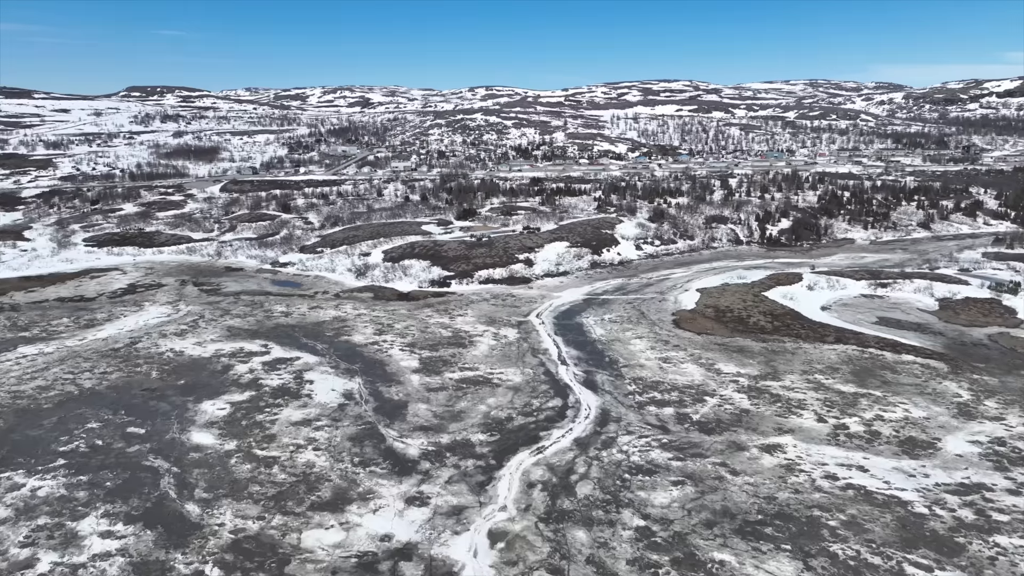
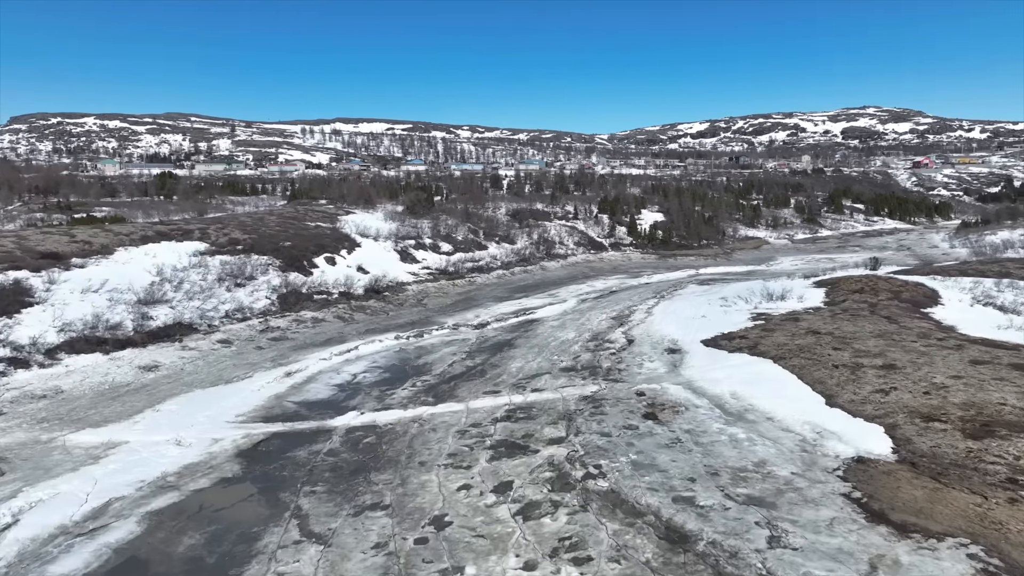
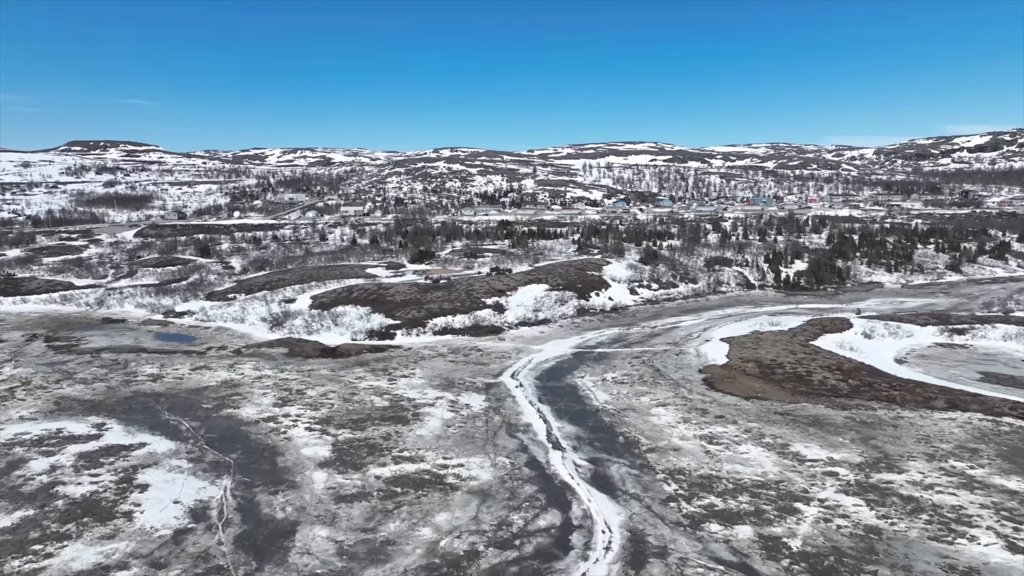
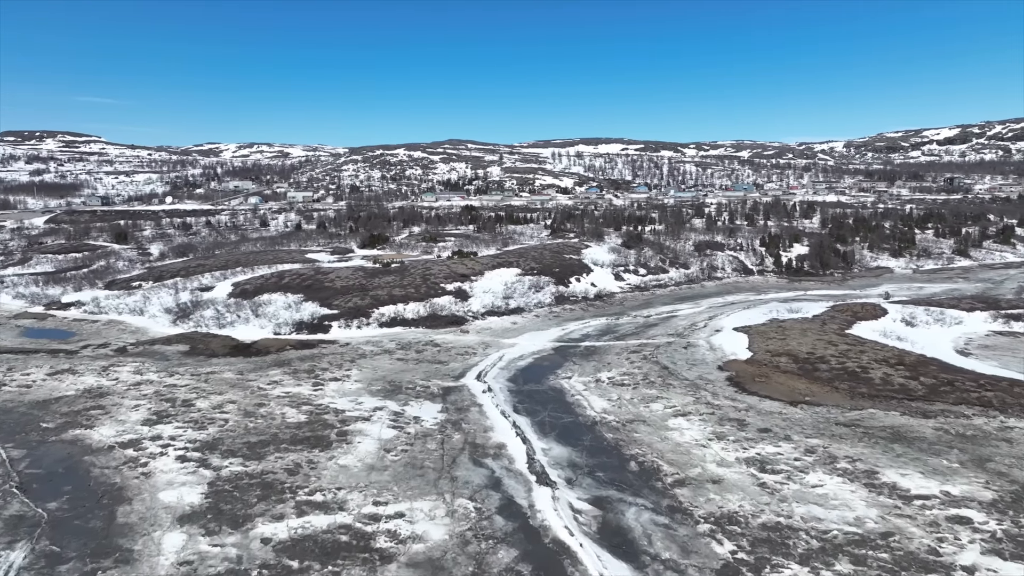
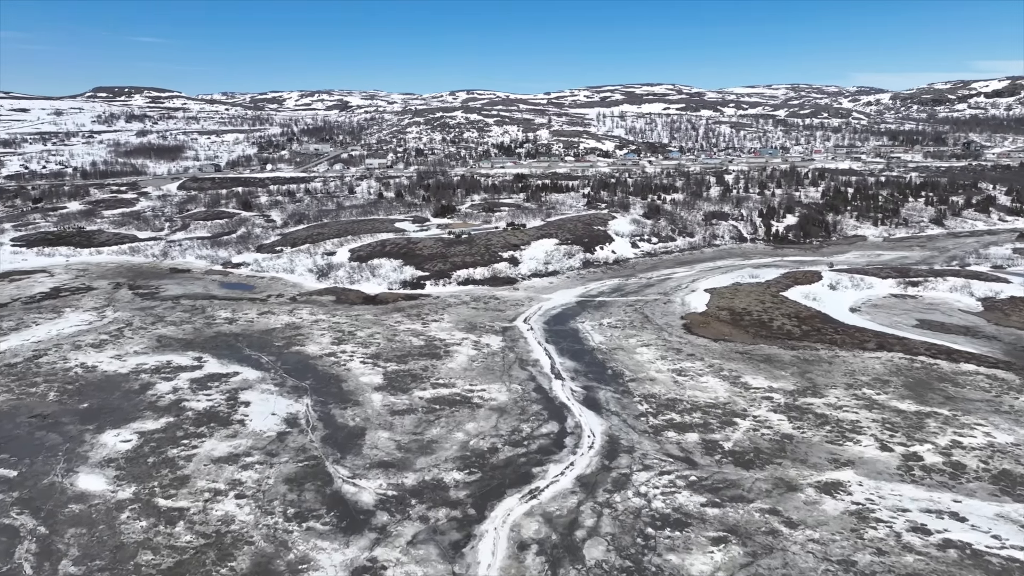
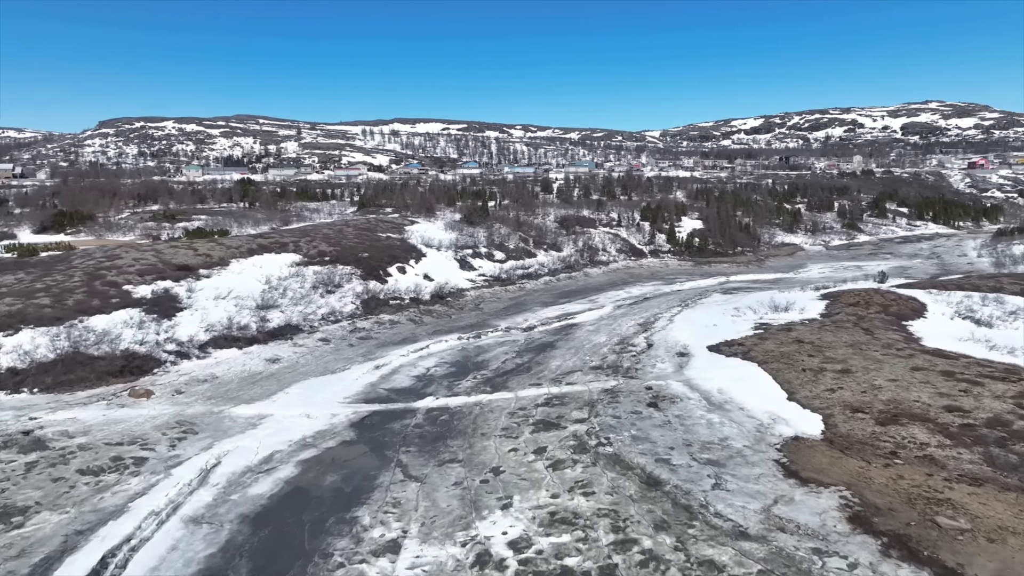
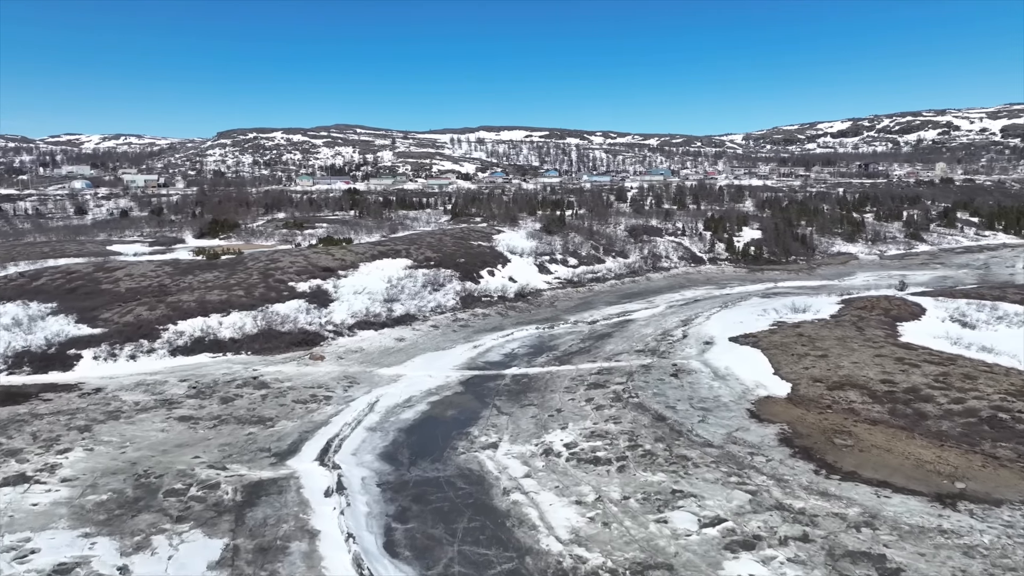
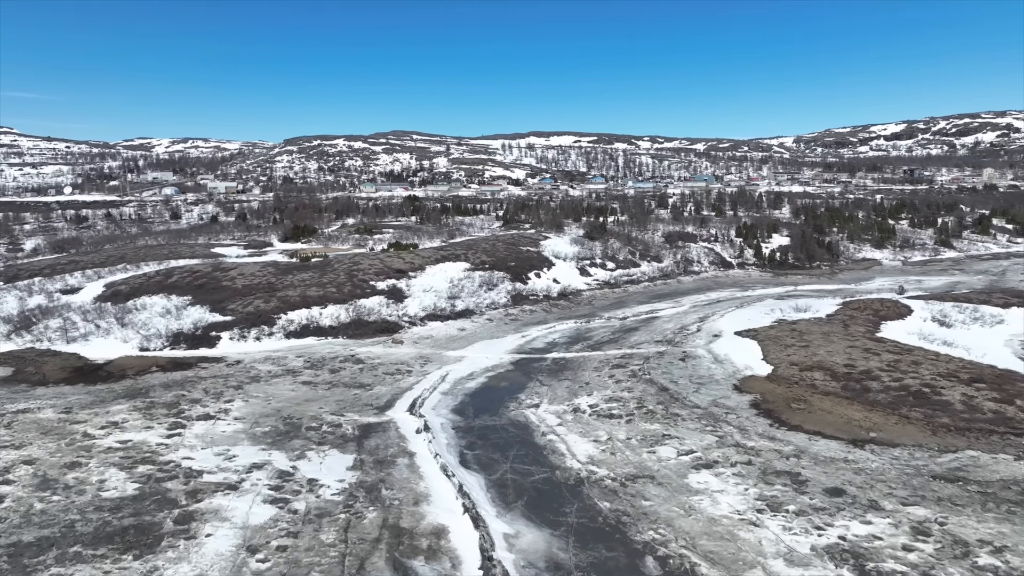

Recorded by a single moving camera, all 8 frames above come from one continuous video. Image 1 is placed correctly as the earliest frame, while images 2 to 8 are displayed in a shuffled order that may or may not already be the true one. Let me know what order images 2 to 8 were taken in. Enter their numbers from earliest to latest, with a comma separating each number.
5, 3, 4, 8, 7, 6, 2
